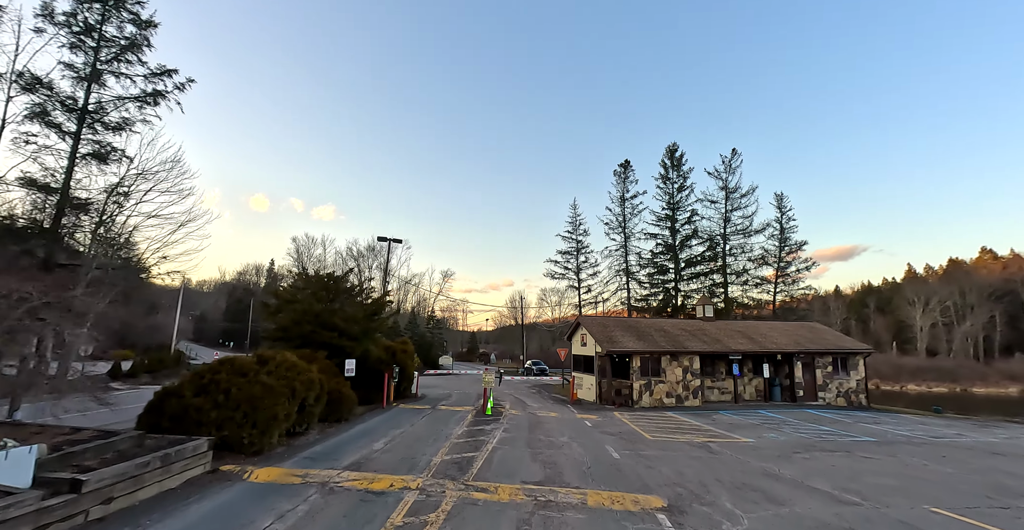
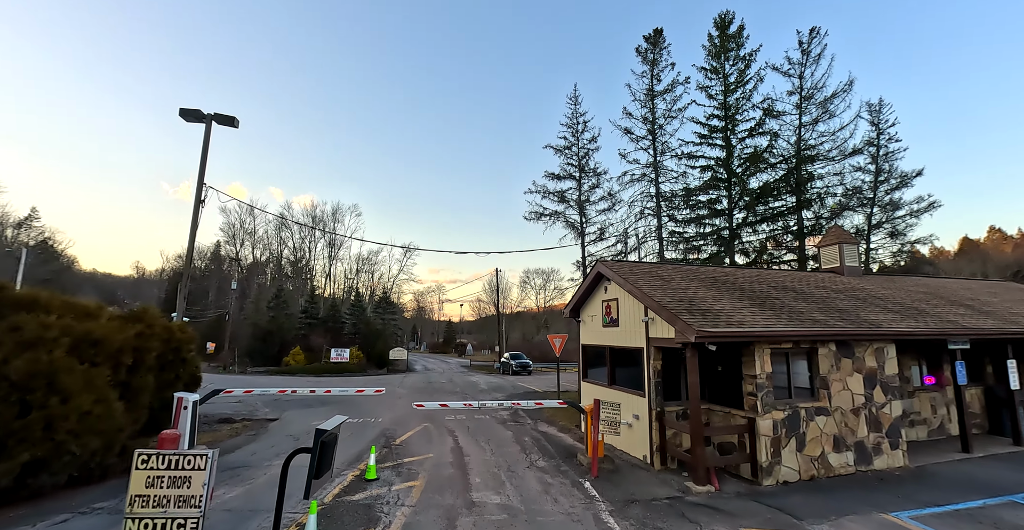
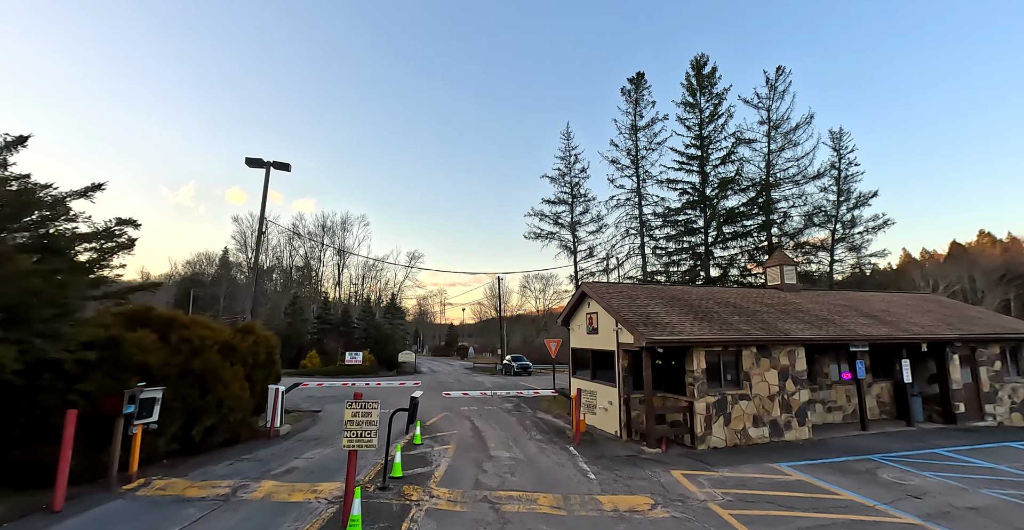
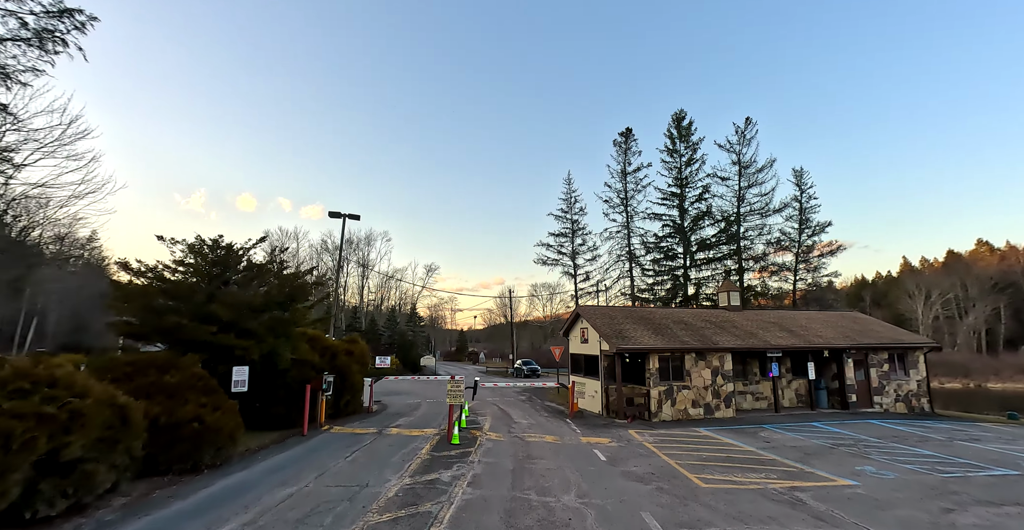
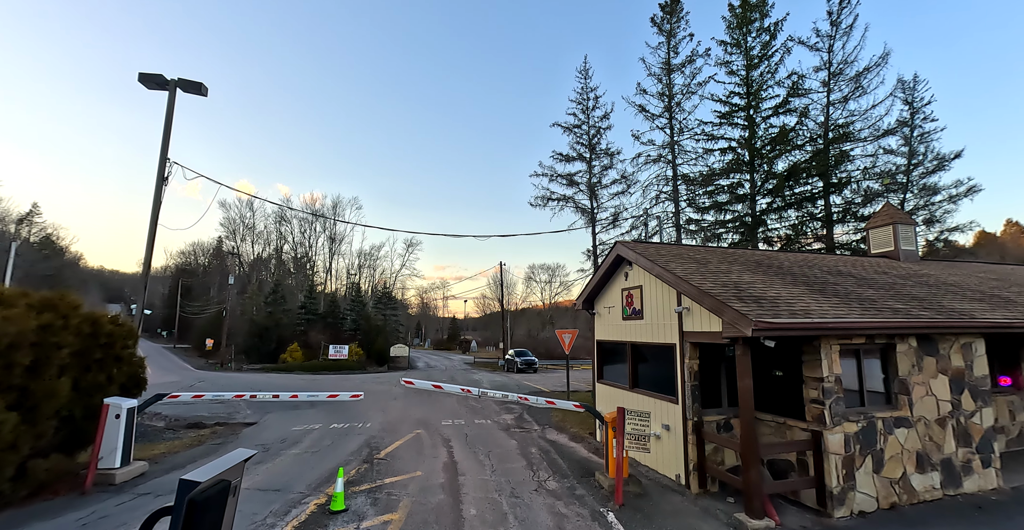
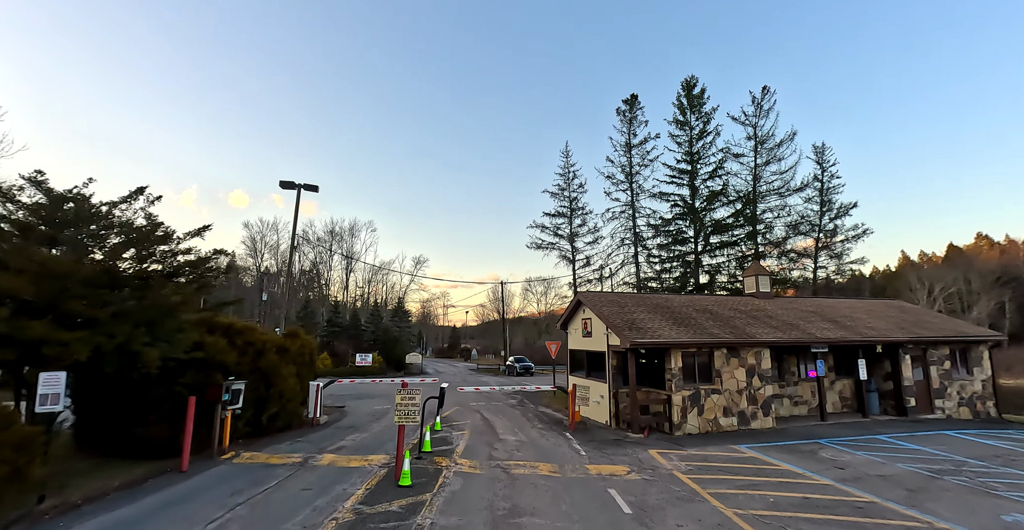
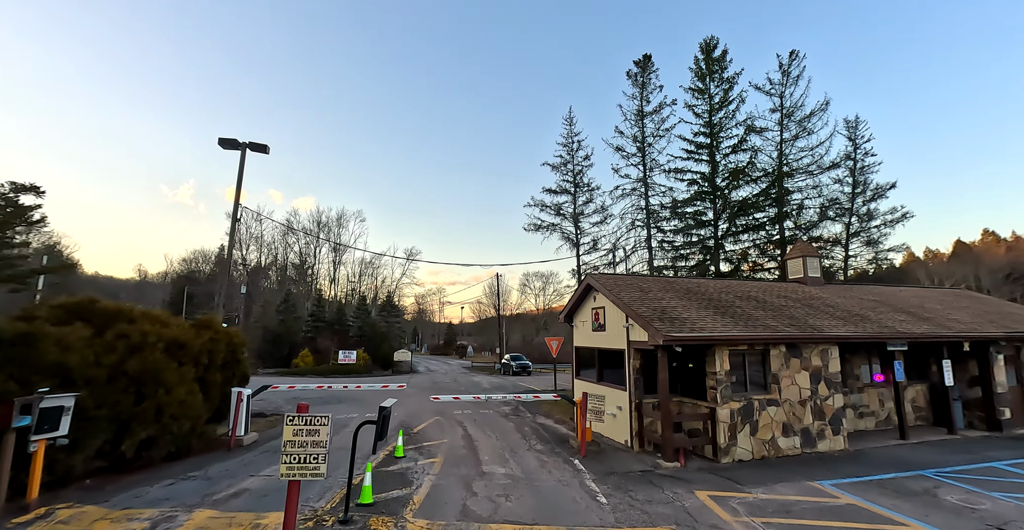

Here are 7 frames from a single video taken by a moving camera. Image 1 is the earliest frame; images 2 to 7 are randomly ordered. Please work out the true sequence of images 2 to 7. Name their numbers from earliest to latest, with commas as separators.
4, 6, 3, 7, 2, 5
